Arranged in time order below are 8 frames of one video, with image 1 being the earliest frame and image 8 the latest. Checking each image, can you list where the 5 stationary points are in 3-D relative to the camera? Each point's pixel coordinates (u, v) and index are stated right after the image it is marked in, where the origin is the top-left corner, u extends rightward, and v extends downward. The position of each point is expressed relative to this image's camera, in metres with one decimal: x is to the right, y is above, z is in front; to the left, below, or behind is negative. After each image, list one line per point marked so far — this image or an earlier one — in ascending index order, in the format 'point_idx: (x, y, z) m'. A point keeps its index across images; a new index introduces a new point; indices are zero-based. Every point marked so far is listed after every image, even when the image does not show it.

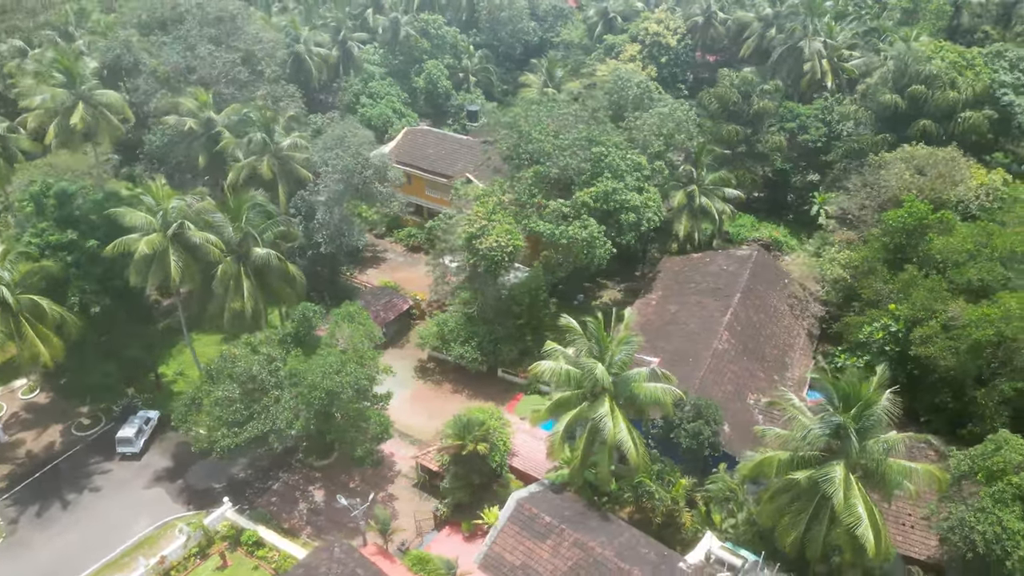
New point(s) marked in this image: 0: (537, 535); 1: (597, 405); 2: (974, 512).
0: (+0.7, -5.9, +18.1) m
1: (+2.3, -2.9, +18.8) m
2: (+10.0, -4.9, +16.3) m
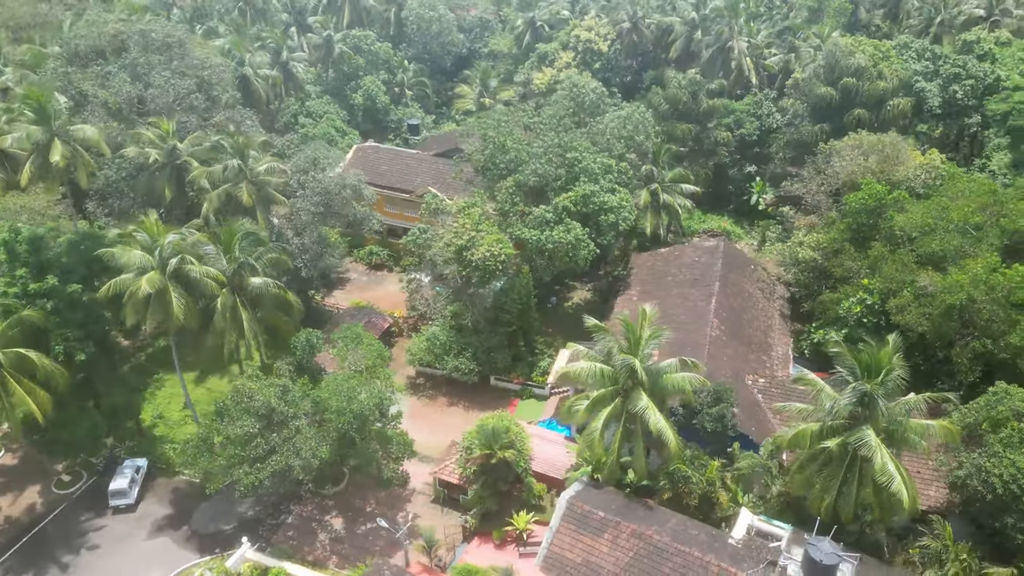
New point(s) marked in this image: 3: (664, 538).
0: (+2.1, -6.0, +18.6) m
1: (+3.3, -2.9, +19.6) m
2: (+11.5, -4.1, +18.1) m
3: (+3.7, -6.1, +18.2) m
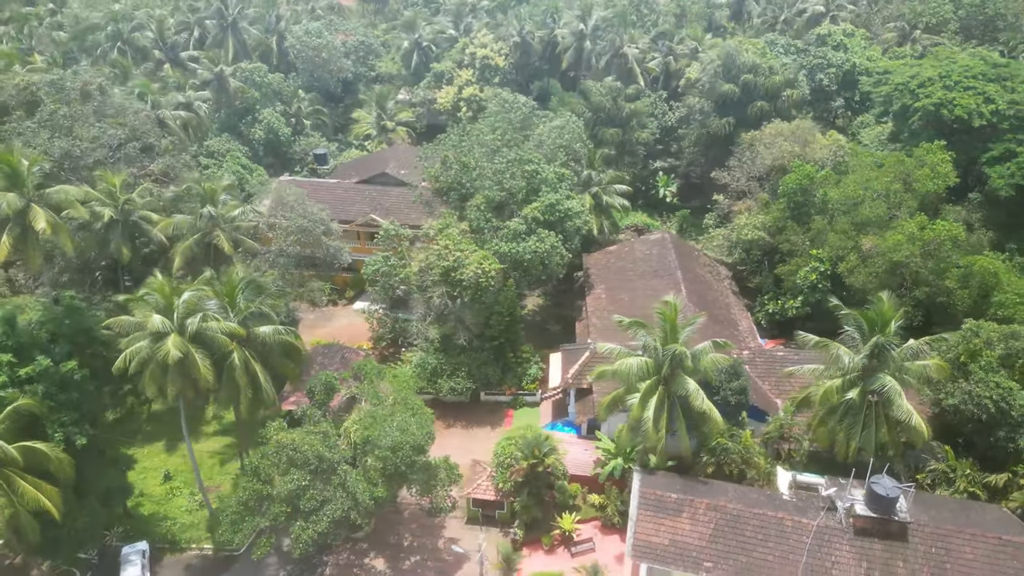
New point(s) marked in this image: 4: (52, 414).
0: (+4.2, -5.9, +19.8) m
1: (+4.8, -2.6, +21.0) m
2: (+13.2, -2.8, +21.4) m
3: (+5.9, -5.7, +19.8) m
4: (-12.2, -3.3, +19.9) m
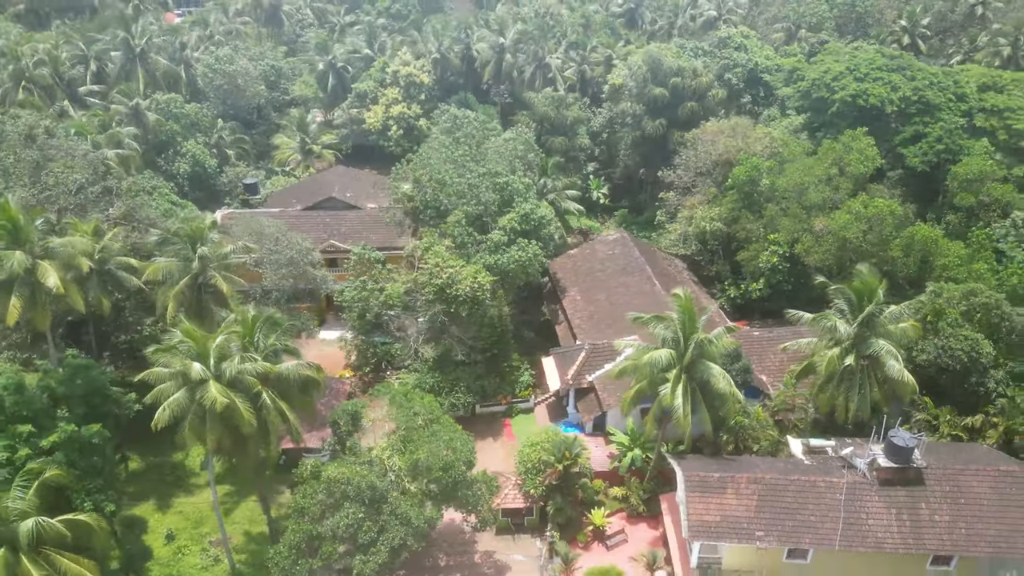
0: (+5.7, -5.7, +21.1) m
1: (+5.7, -2.4, +22.4) m
2: (+13.9, -1.7, +24.1) m
3: (+7.4, -5.3, +21.3) m
4: (-10.6, -4.8, +18.5) m
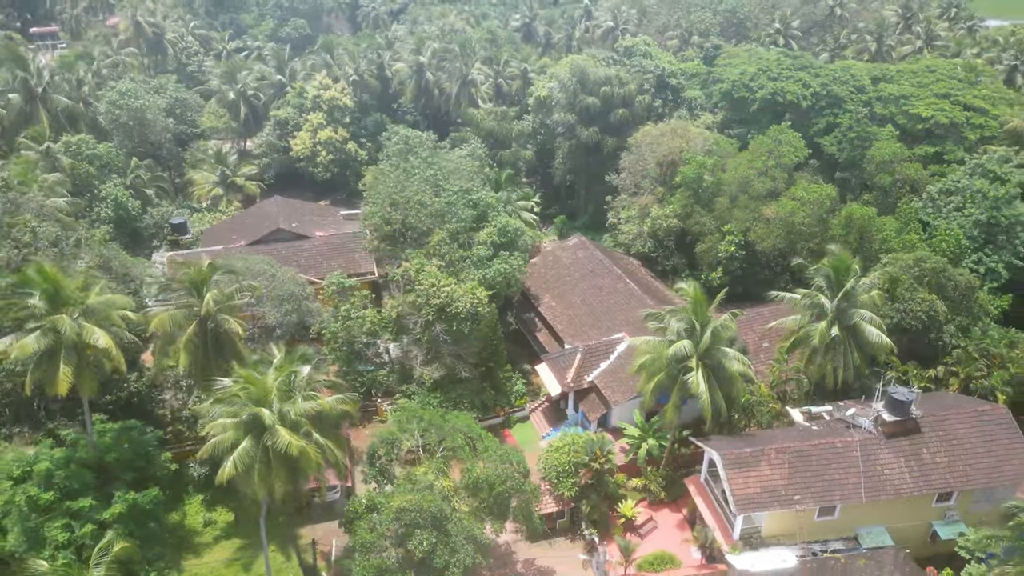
0: (+7.2, -5.3, +22.7) m
1: (+6.6, -2.1, +24.0) m
2: (+14.2, -0.6, +27.2) m
3: (+8.8, -4.8, +23.2) m
4: (-8.5, -6.0, +17.2) m
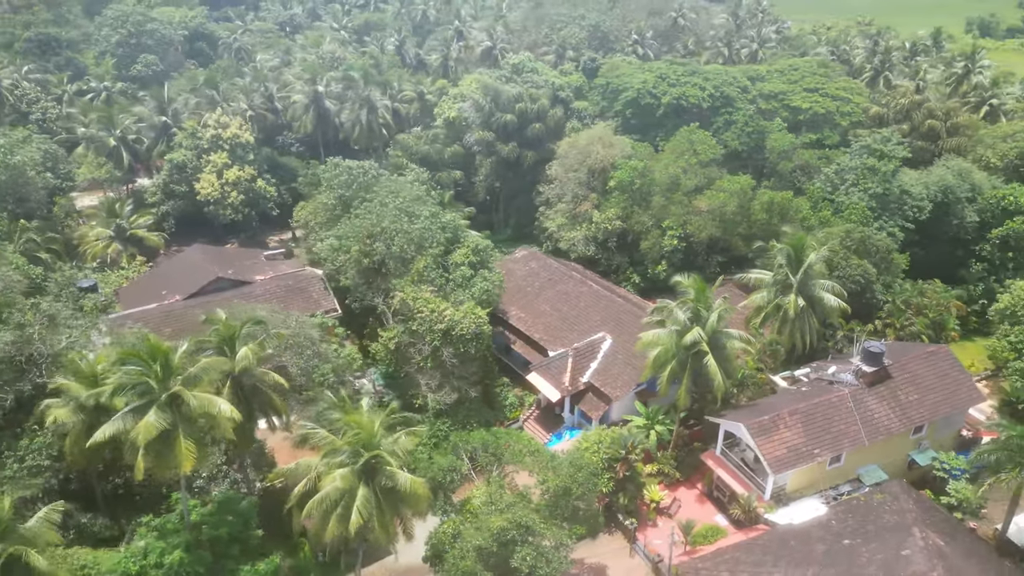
0: (+8.7, -4.7, +25.1) m
1: (+7.4, -1.7, +26.3) m
2: (+13.8, +0.7, +31.2) m
3: (+10.0, -4.0, +26.0) m
4: (-5.1, -7.3, +16.2) m
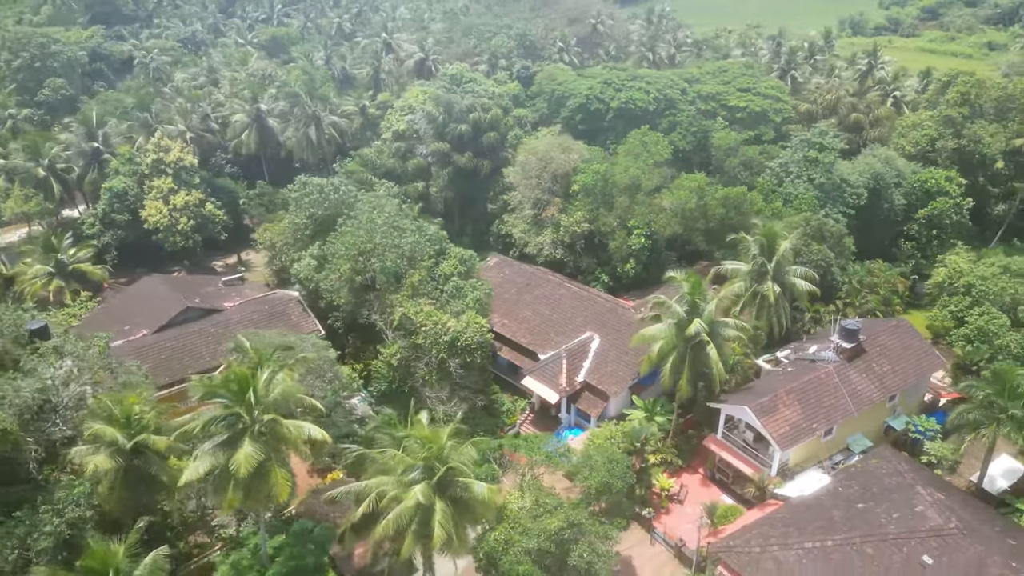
0: (+9.2, -4.3, +26.7) m
1: (+7.6, -1.4, +27.7) m
2: (+13.1, +1.4, +33.4) m
3: (+10.4, -3.5, +27.8) m
4: (-3.0, -7.7, +16.0) m
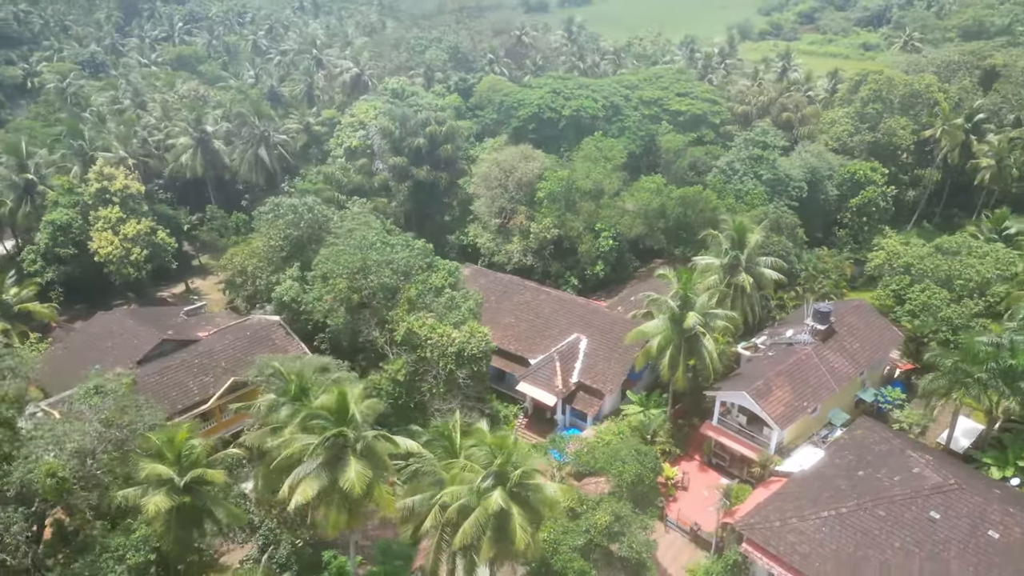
0: (+9.6, -3.9, +28.4) m
1: (+7.6, -1.1, +29.2) m
2: (+12.2, +1.9, +35.6) m
3: (+10.5, -3.1, +29.6) m
4: (-0.8, -7.9, +16.1) m
